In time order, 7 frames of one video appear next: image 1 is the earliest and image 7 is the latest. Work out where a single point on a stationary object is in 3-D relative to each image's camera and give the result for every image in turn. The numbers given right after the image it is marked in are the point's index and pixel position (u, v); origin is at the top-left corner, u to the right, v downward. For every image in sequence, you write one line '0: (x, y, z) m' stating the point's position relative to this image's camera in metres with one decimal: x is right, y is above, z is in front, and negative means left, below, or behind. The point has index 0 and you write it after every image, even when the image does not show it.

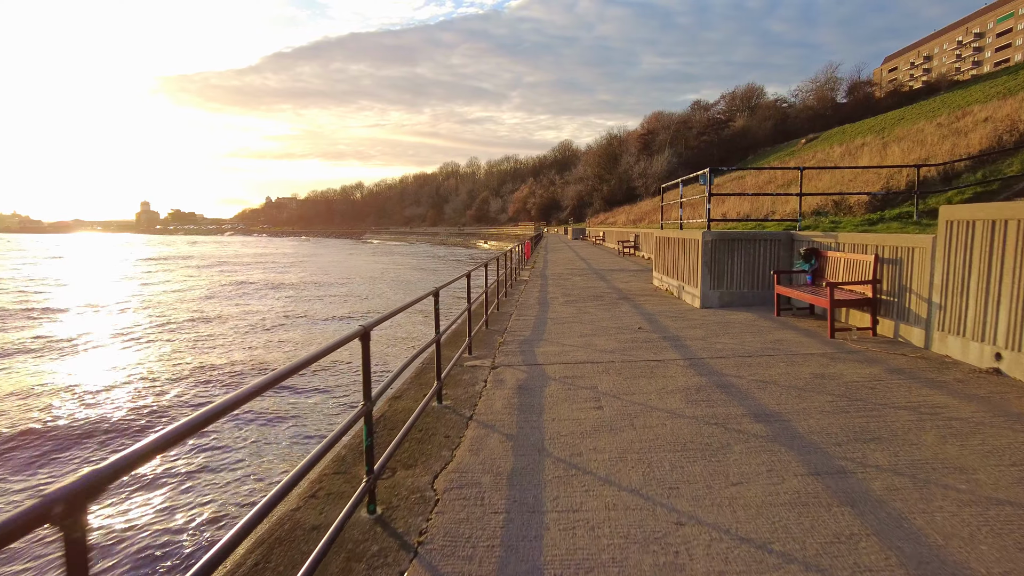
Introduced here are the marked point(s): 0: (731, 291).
0: (+3.3, 0.0, +9.7) m
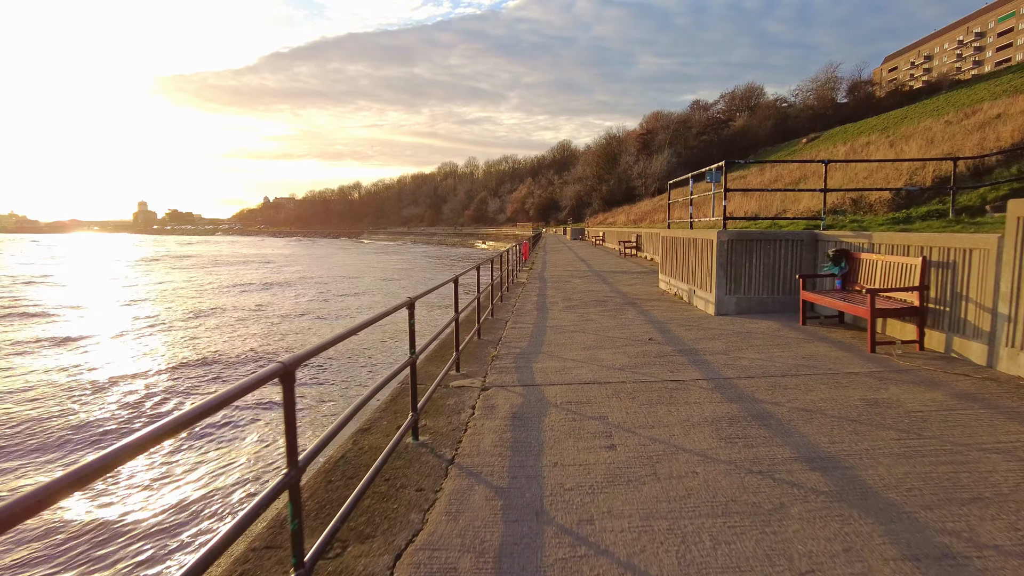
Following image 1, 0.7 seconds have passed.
0: (+3.2, -0.1, +8.8) m
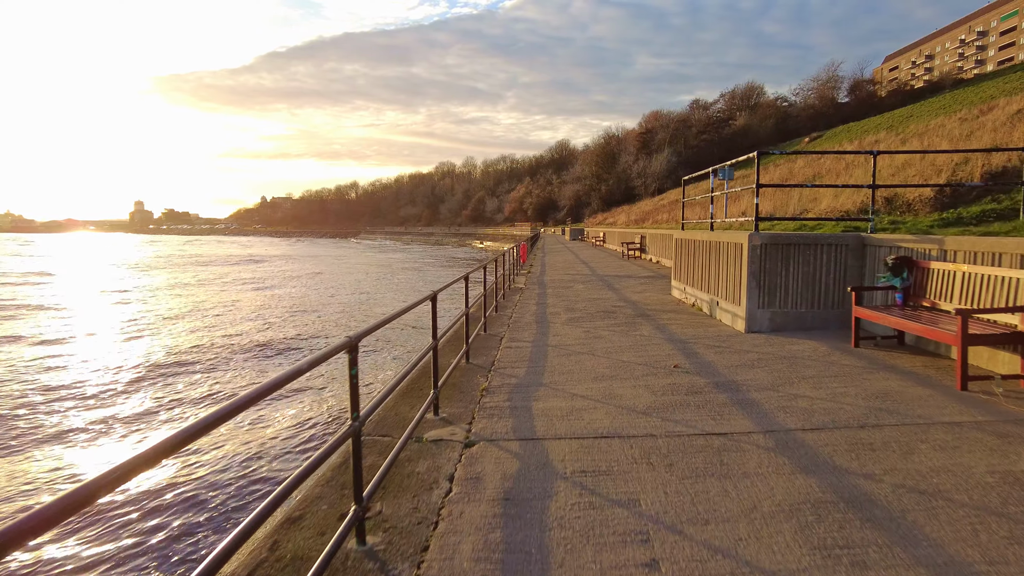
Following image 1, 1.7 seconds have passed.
0: (+3.2, -0.3, +7.5) m
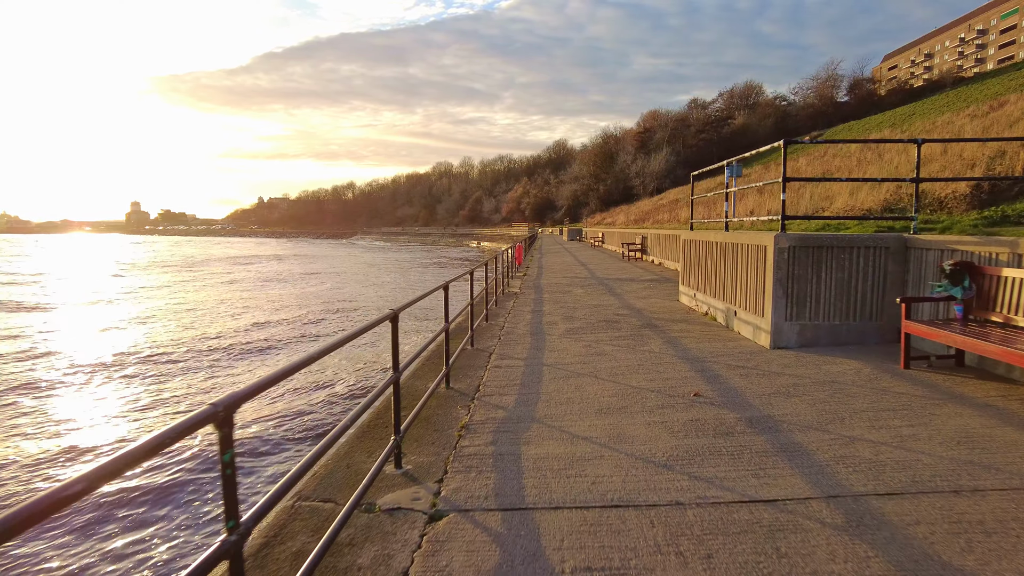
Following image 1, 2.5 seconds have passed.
0: (+3.1, -0.3, +6.5) m
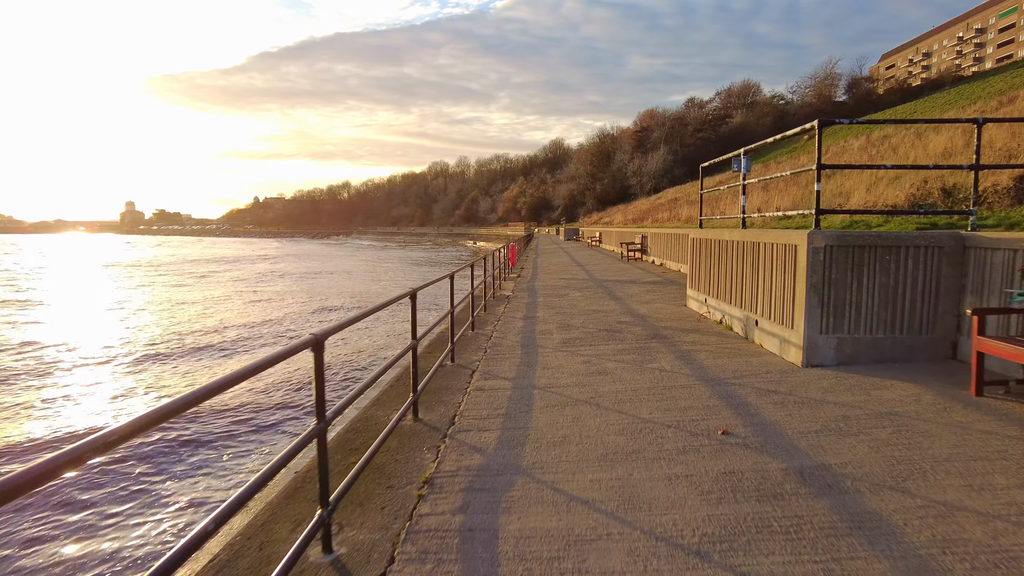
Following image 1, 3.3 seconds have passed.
0: (+2.9, -0.4, +5.5) m
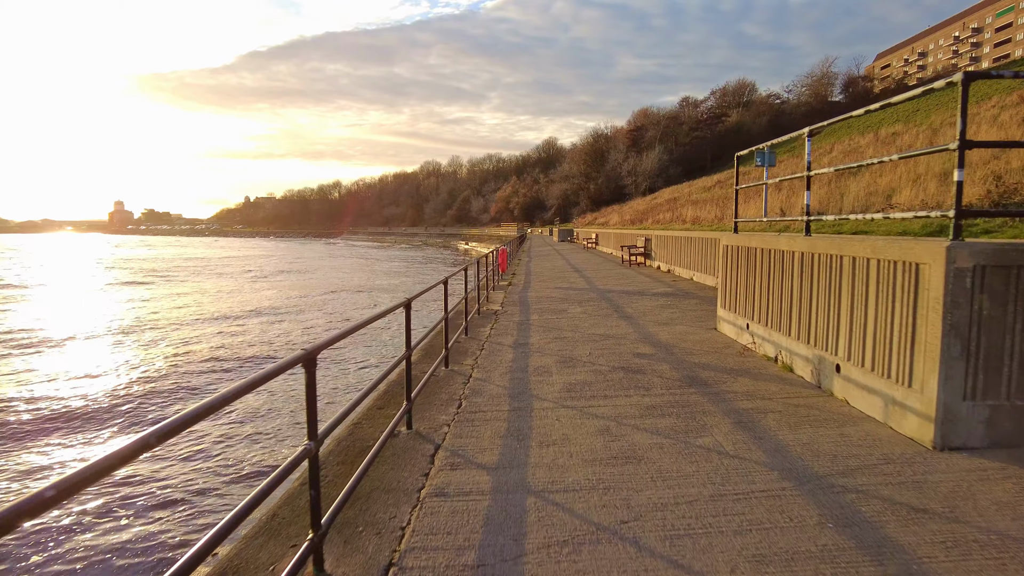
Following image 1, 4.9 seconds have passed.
0: (+2.8, -0.6, +3.6) m
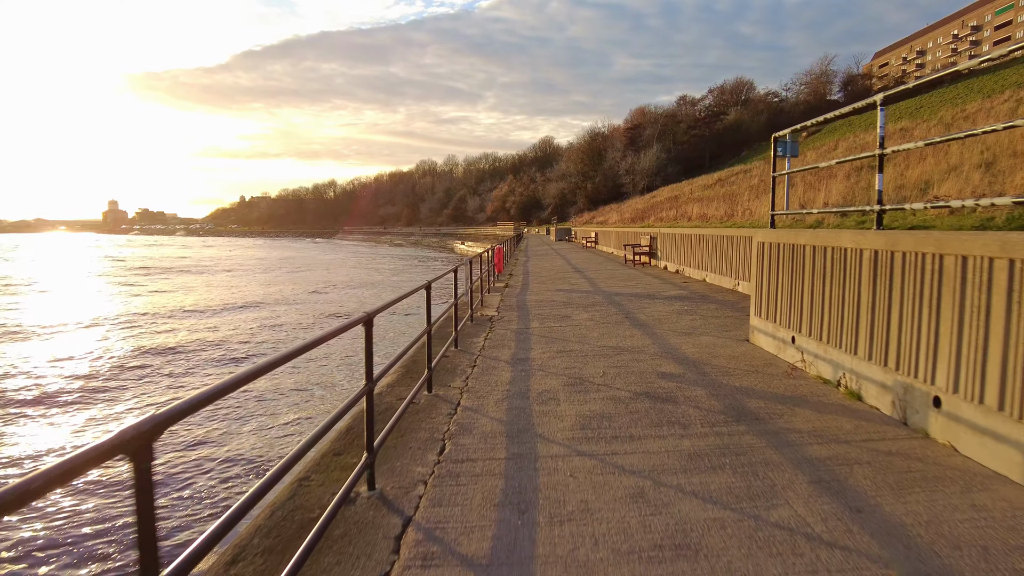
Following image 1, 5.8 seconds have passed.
0: (+2.8, -0.7, +2.5) m
